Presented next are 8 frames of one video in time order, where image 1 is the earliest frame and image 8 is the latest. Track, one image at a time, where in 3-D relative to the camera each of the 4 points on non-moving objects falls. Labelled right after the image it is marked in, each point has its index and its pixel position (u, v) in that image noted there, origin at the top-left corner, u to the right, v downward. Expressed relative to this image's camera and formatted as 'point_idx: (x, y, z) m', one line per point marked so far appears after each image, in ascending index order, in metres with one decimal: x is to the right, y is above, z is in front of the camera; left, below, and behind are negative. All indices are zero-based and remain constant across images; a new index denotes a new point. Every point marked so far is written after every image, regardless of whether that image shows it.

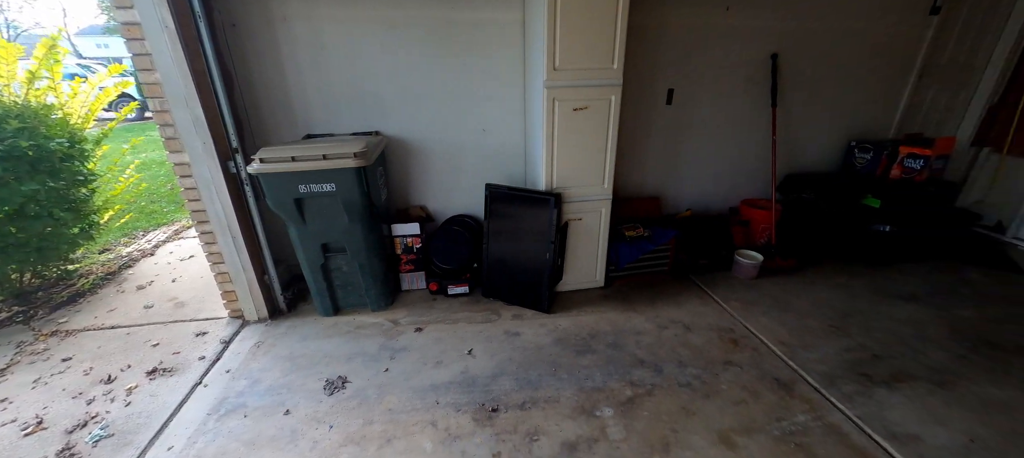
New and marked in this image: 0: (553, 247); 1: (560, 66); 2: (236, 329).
0: (+0.2, -0.1, +2.3) m
1: (+0.3, +0.9, +2.0) m
2: (-1.7, -0.6, +2.3) m
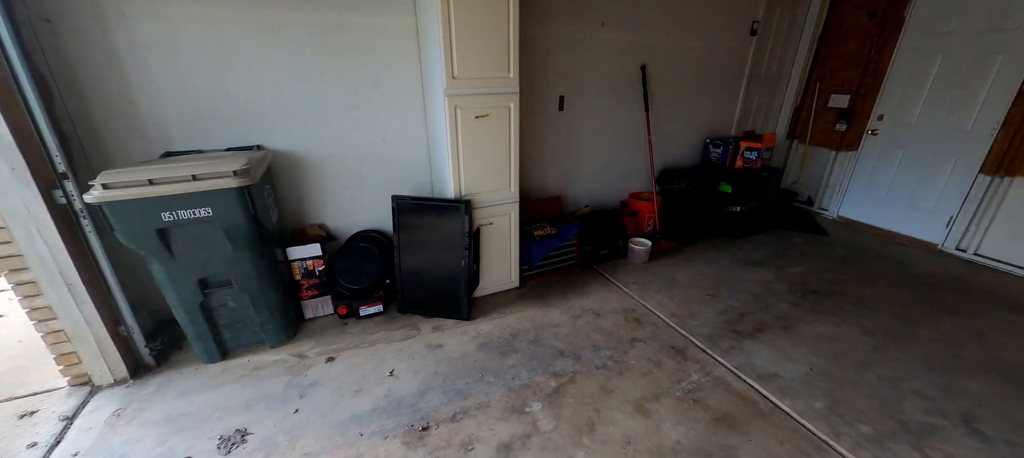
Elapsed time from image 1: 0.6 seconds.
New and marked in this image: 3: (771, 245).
0: (-0.3, -0.1, +2.3) m
1: (-0.3, +0.8, +2.0) m
2: (-2.1, -0.8, +1.8) m
3: (+2.3, -0.1, +3.4) m
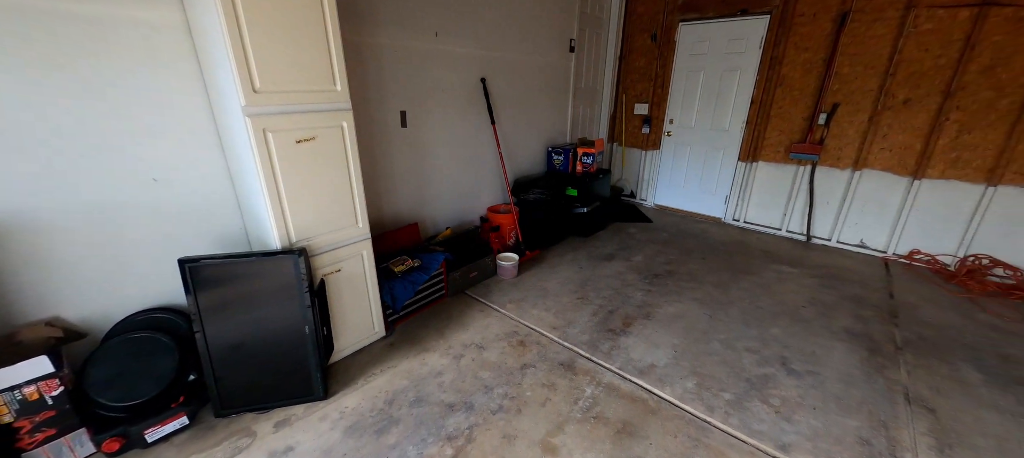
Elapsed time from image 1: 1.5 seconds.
0: (-1.0, -0.4, +1.8) m
1: (-1.0, +0.6, +1.5) m
2: (-2.3, -1.3, +0.7) m
3: (+1.0, -0.1, +3.8) m
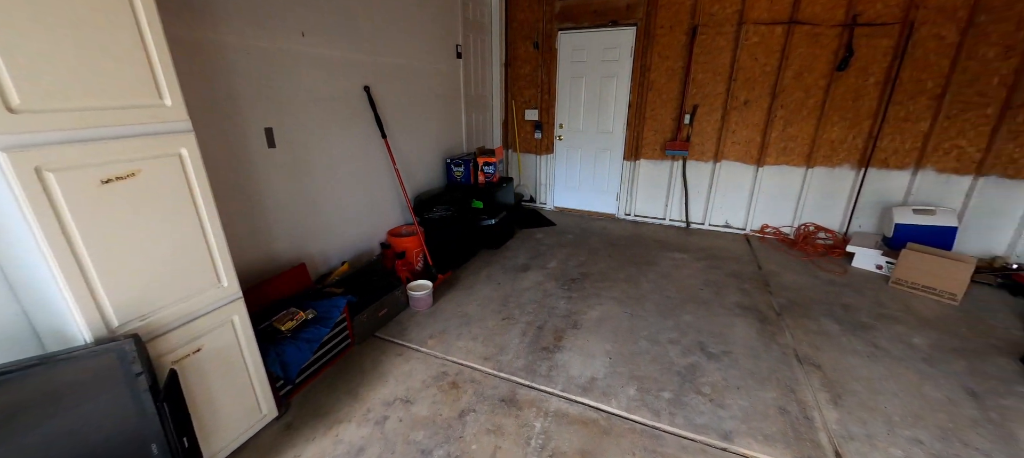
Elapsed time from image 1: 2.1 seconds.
0: (-1.2, -0.7, +1.2) m
1: (-1.3, +0.3, +1.0) m
2: (-2.1, -1.7, -0.2) m
3: (+0.1, -0.2, +3.7) m
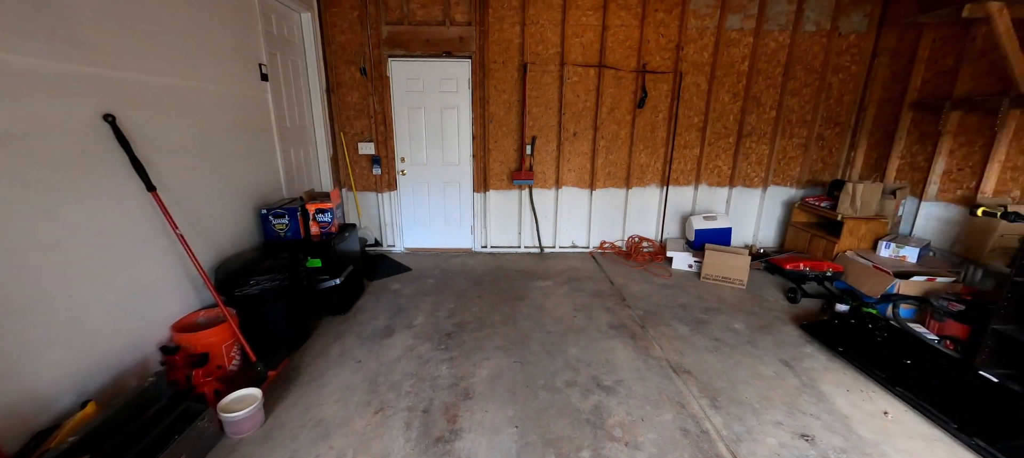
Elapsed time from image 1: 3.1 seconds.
0: (-1.2, -1.0, +0.3) m
1: (-1.3, 0.0, +0.1) m
2: (-1.3, -2.0, -1.4) m
3: (-1.1, -0.6, +3.1) m
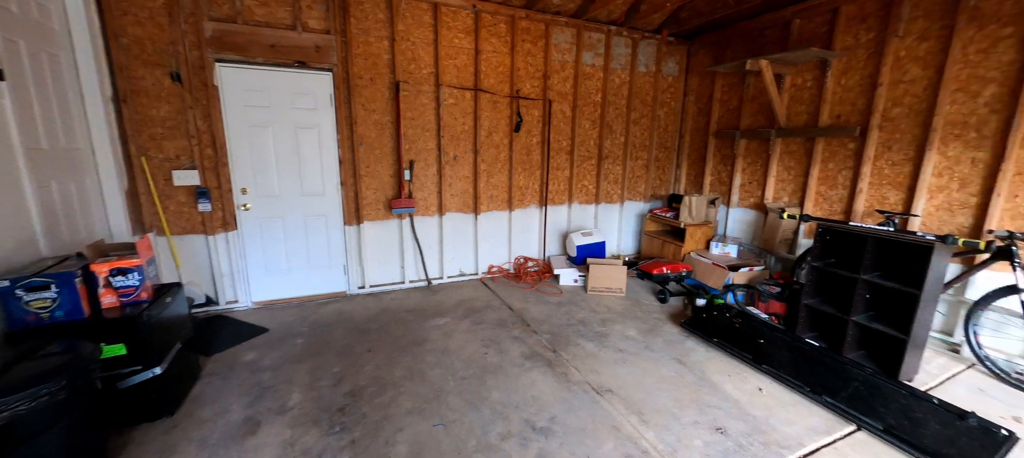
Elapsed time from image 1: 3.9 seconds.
0: (-0.8, -1.2, -0.3) m
1: (-0.9, -0.2, -0.6) m
2: (-0.2, -2.0, -2.0) m
3: (-1.8, -1.0, +2.3) m
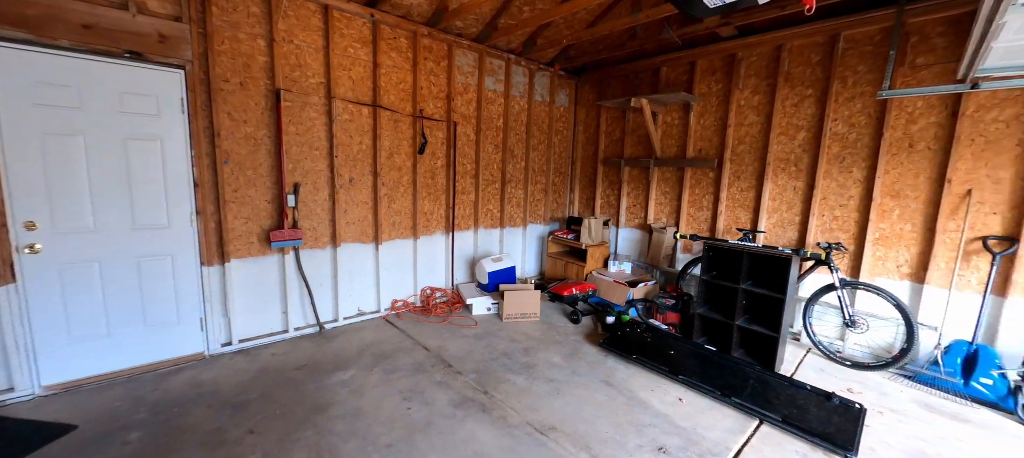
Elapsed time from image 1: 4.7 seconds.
0: (-0.3, -1.2, -0.8) m
1: (-0.4, -0.2, -1.0) m
2: (+0.8, -2.0, -2.2) m
3: (-2.1, -1.2, +1.5) m
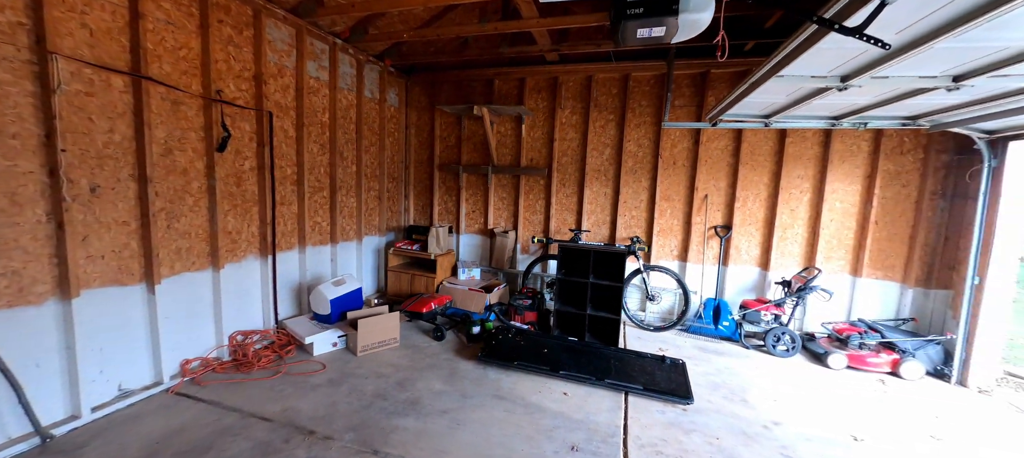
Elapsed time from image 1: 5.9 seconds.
0: (+0.7, -1.3, -0.9) m
1: (+0.7, -0.3, -1.1) m
2: (+2.5, -1.9, -1.5) m
3: (-1.9, -1.4, +0.2) m
